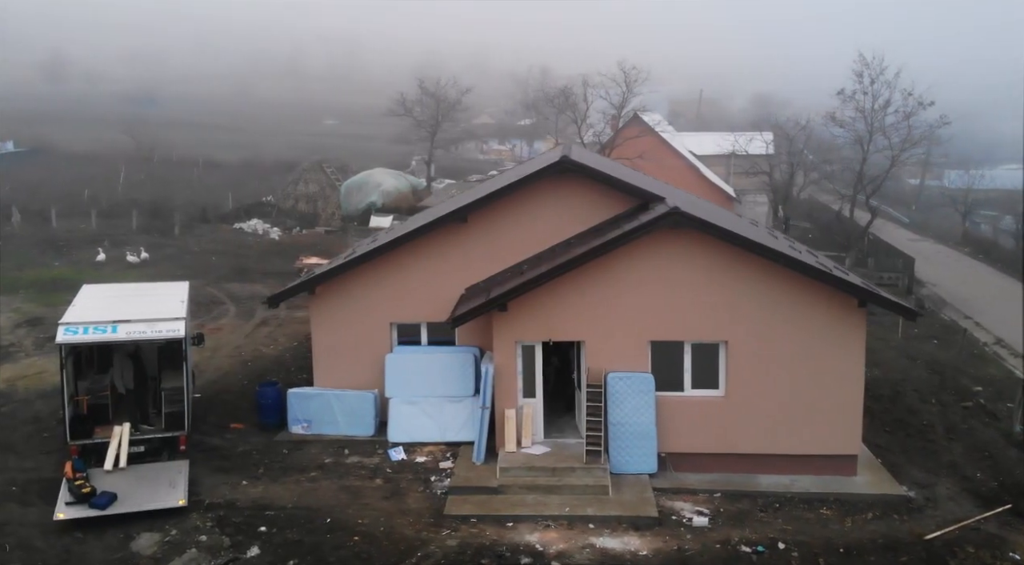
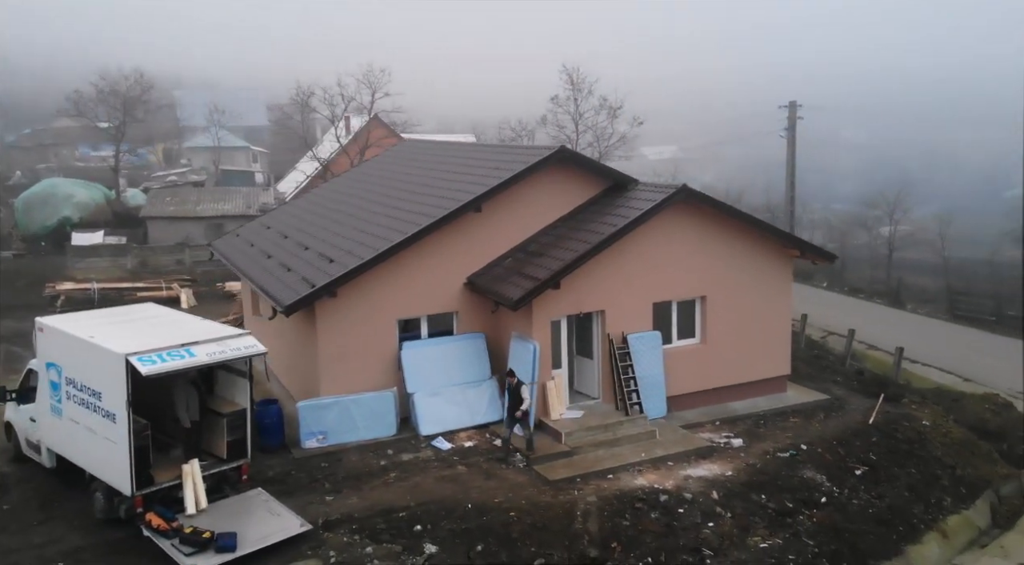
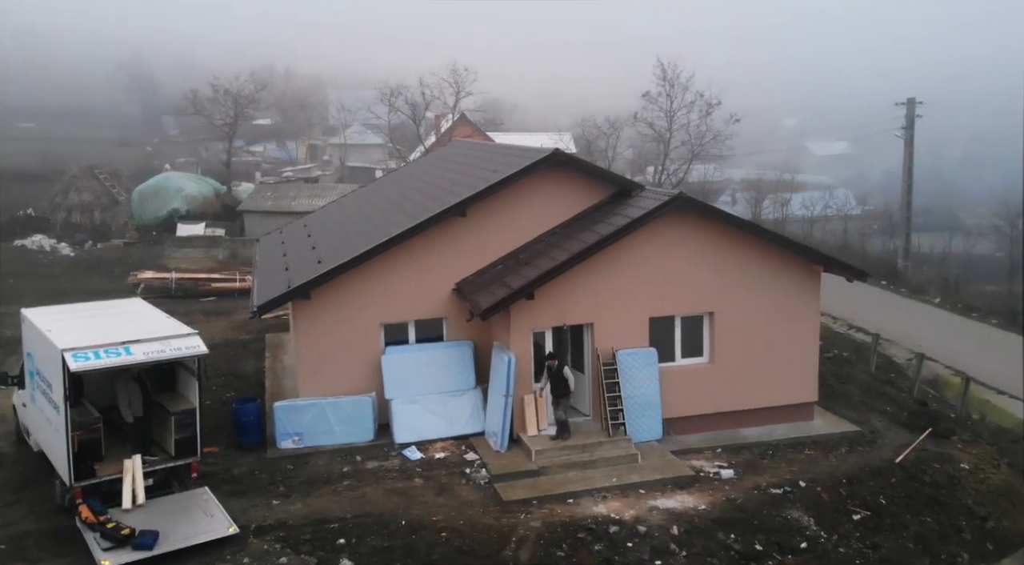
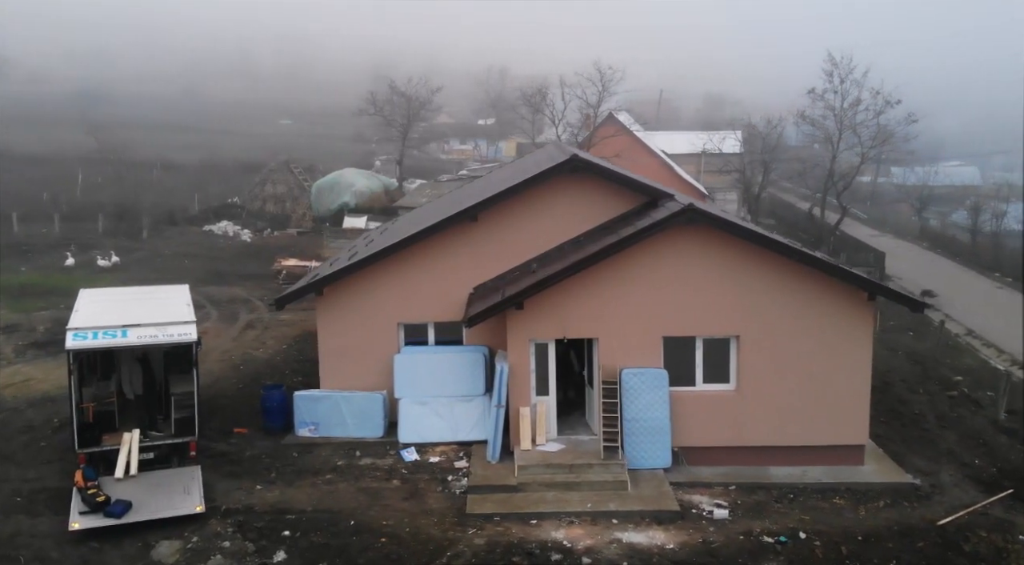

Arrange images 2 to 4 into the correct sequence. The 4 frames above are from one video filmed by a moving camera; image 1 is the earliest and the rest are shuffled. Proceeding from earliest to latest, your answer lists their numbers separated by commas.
4, 3, 2
